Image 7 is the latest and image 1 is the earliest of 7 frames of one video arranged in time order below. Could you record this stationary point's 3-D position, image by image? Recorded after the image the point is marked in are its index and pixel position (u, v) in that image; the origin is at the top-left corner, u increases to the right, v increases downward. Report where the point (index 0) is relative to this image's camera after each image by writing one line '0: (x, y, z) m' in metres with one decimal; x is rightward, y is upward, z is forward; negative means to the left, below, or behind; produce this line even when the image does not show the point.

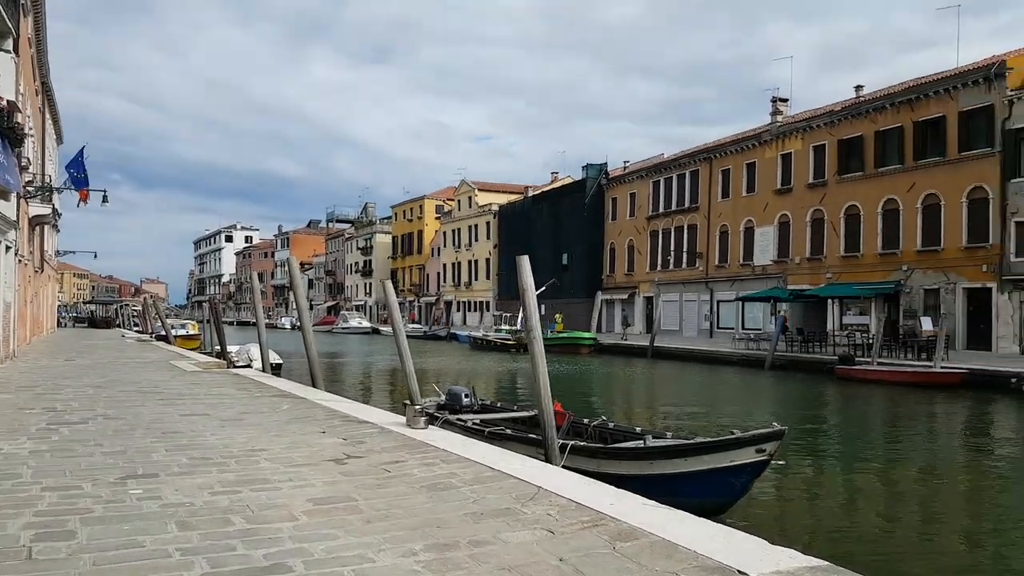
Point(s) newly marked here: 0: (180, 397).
0: (-4.6, -1.5, +10.8) m
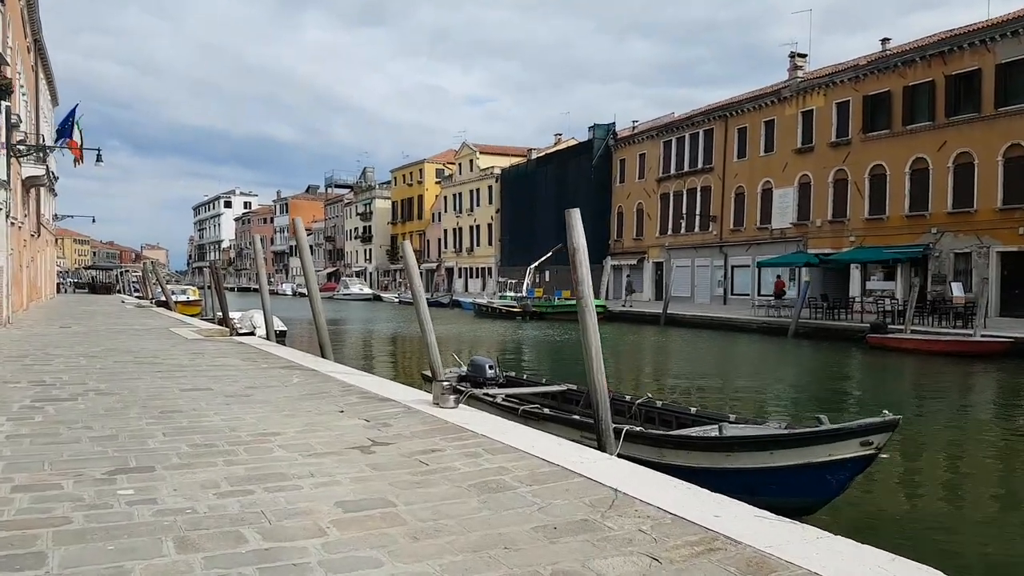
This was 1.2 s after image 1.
0: (-4.2, -1.0, +10.0) m
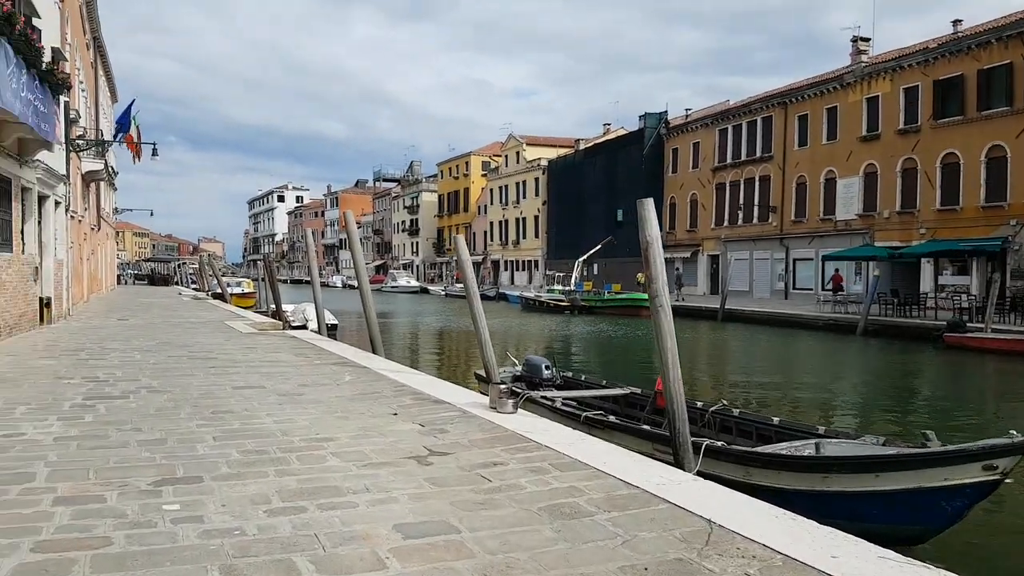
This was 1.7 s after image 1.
0: (-3.5, -1.0, +9.8) m
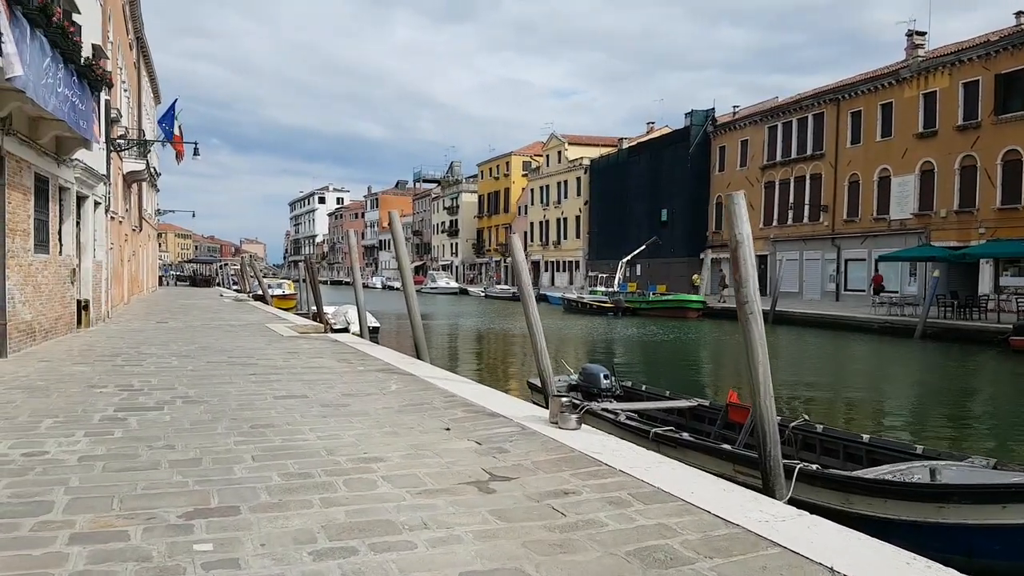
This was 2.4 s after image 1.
0: (-2.9, -1.0, +9.3) m
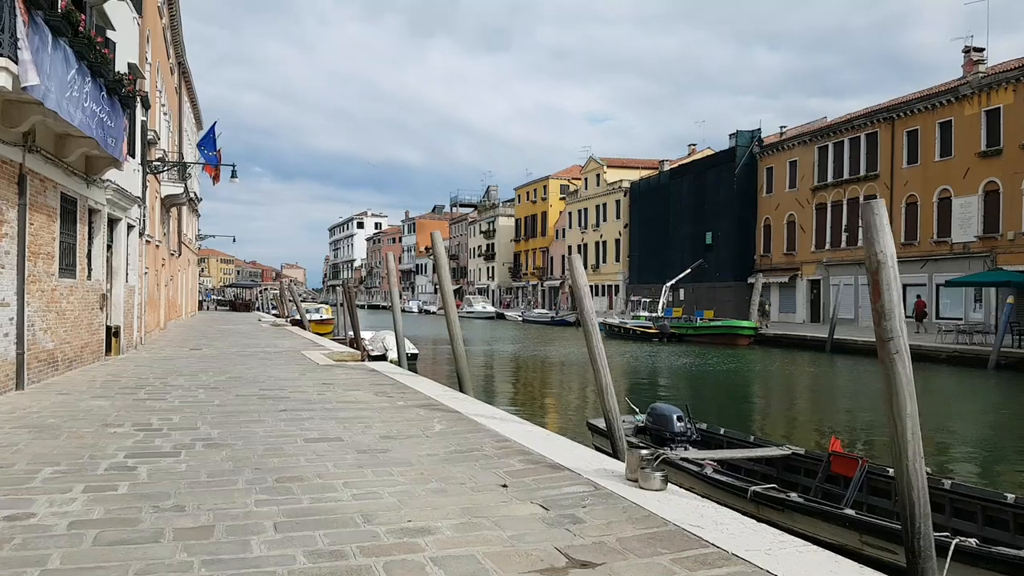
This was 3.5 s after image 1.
0: (-2.3, -1.3, +8.5) m
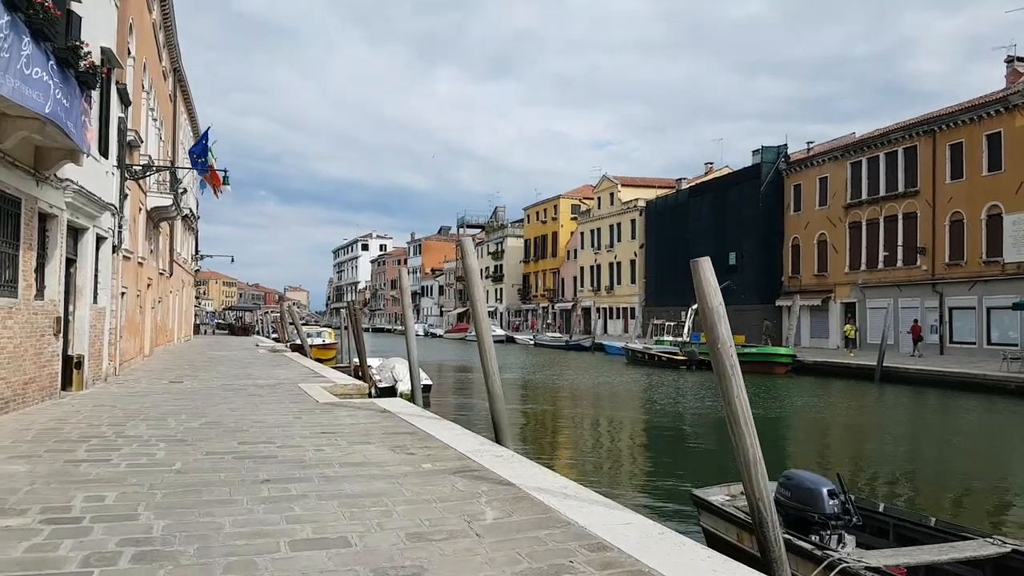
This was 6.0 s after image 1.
0: (-1.7, -1.5, +6.2) m
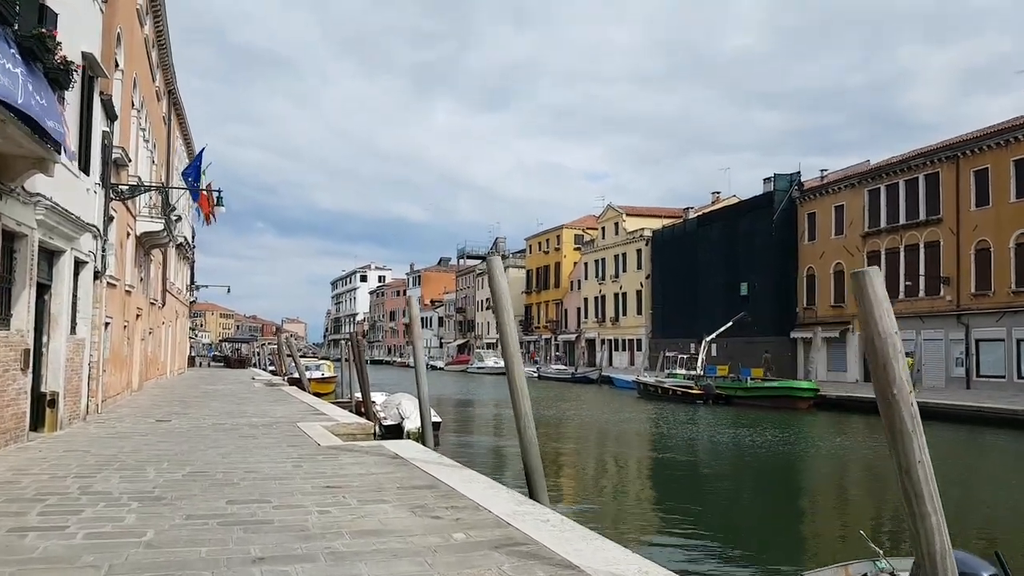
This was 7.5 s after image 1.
0: (-1.3, -1.6, +4.9) m
